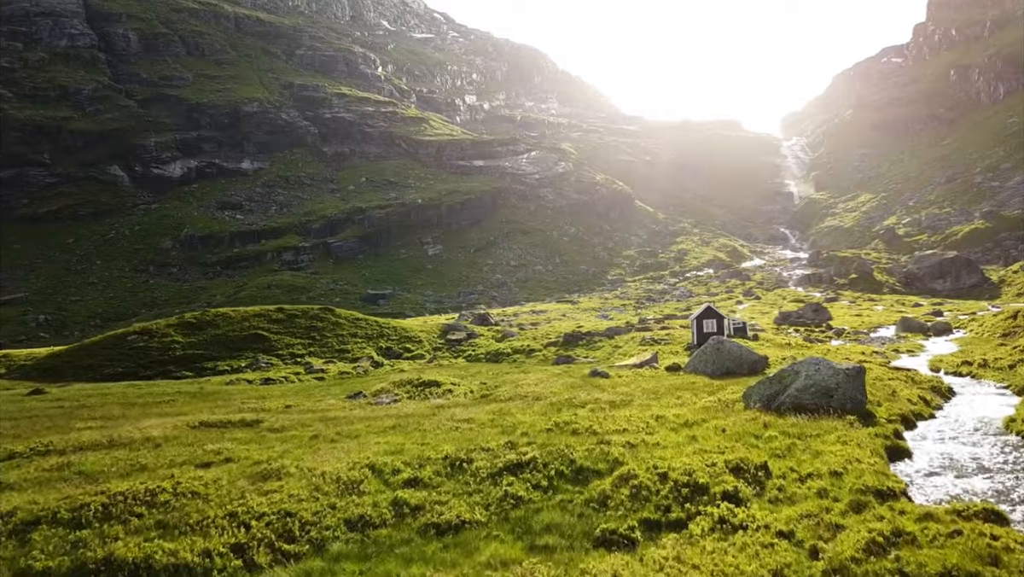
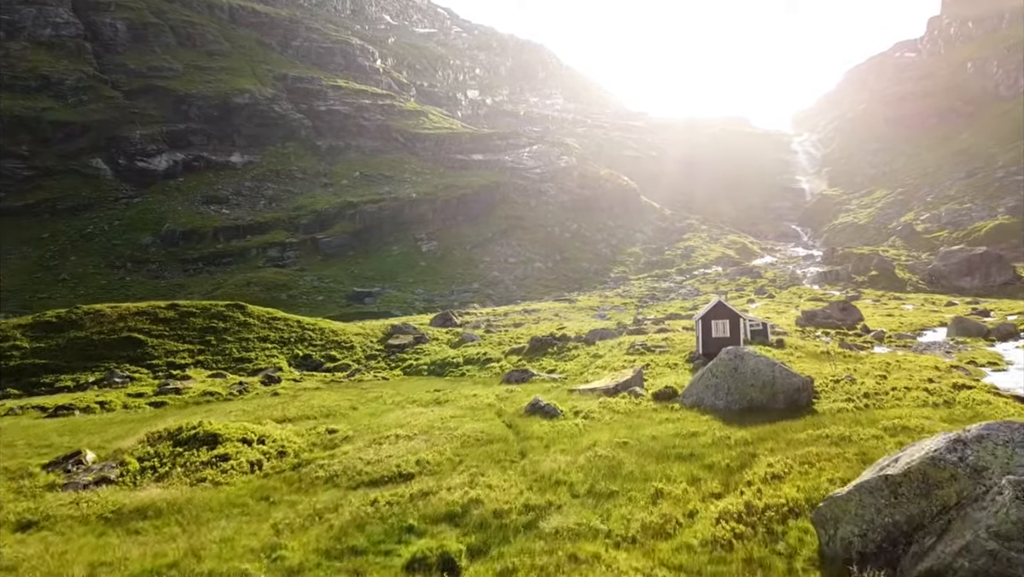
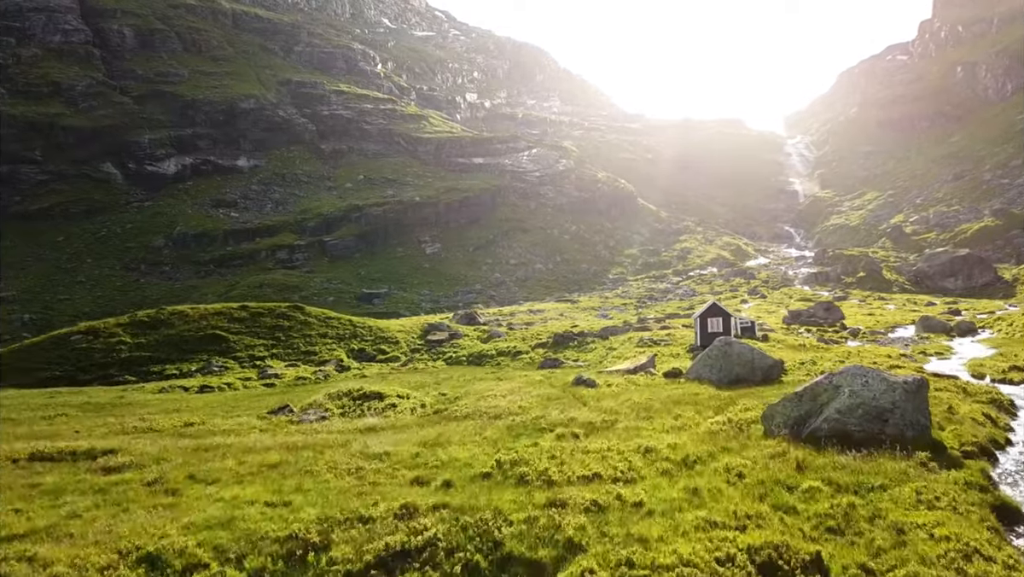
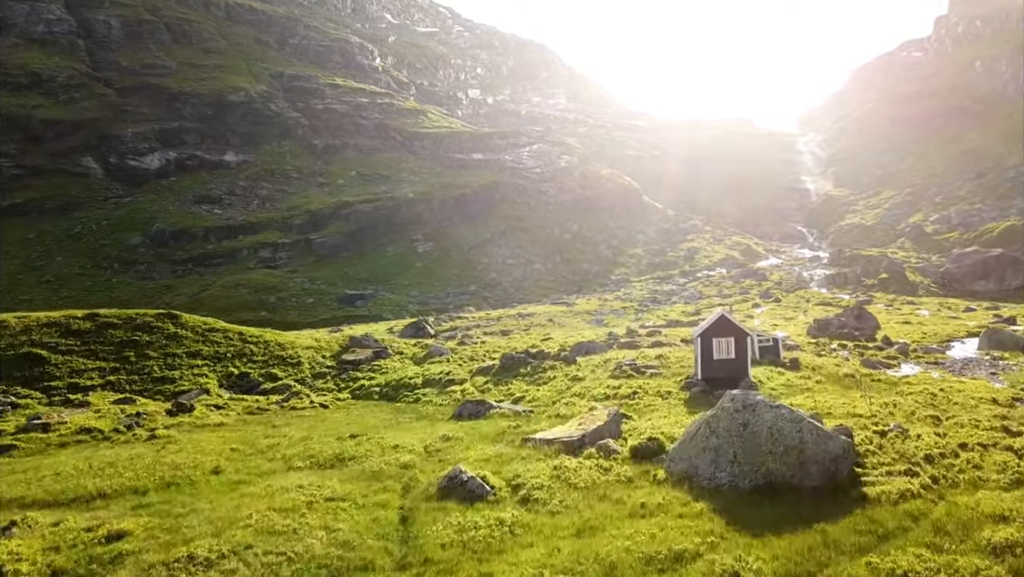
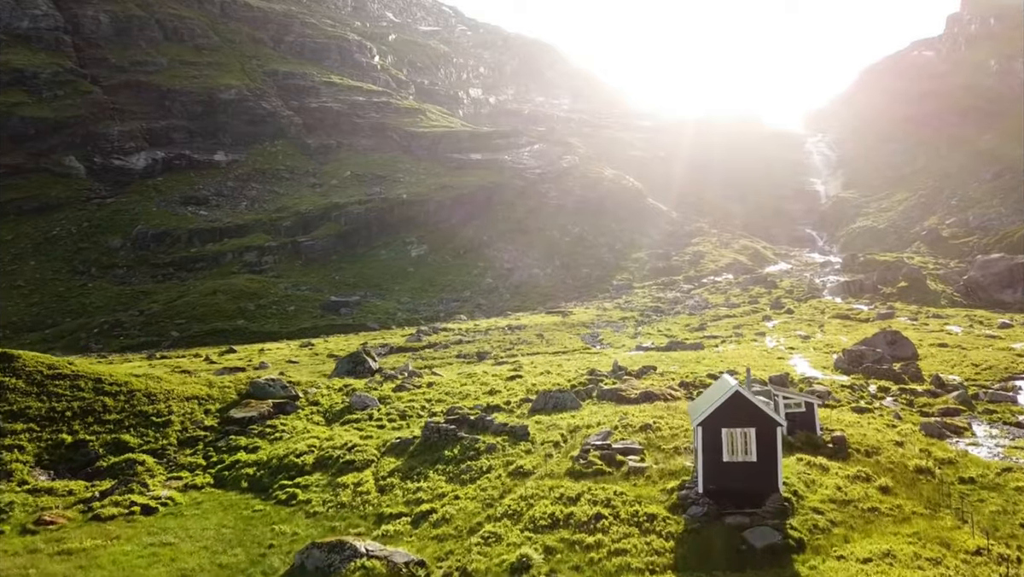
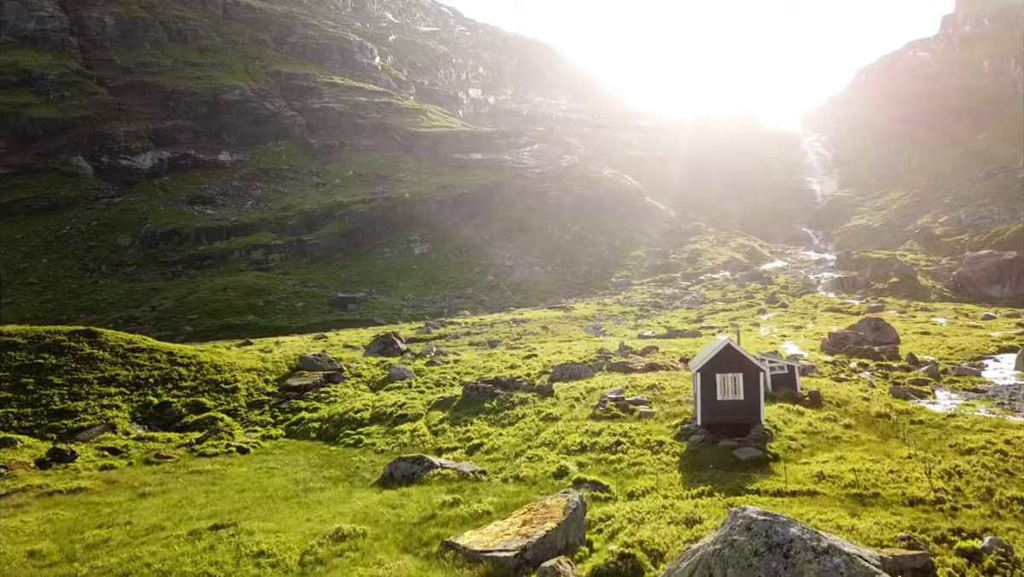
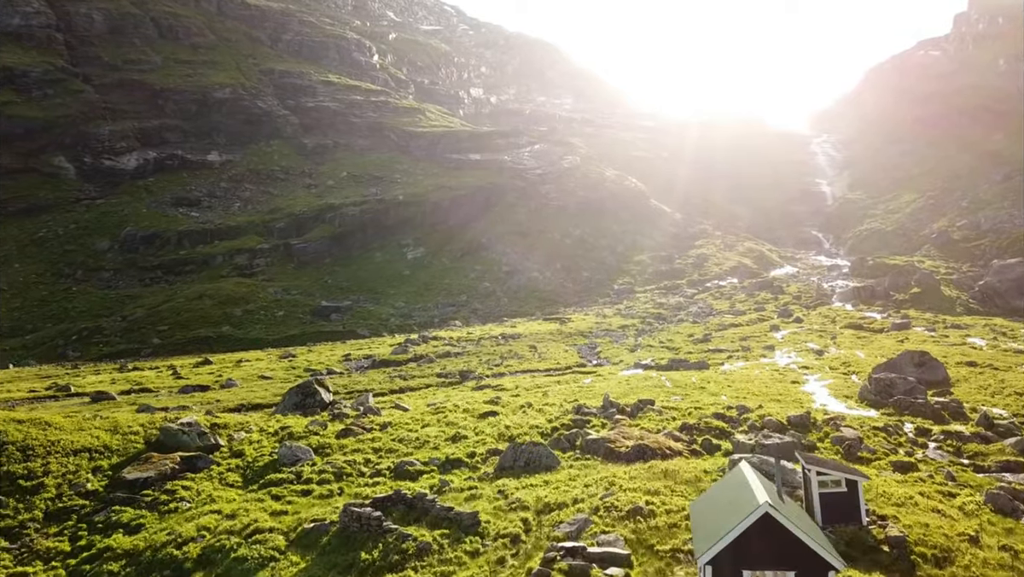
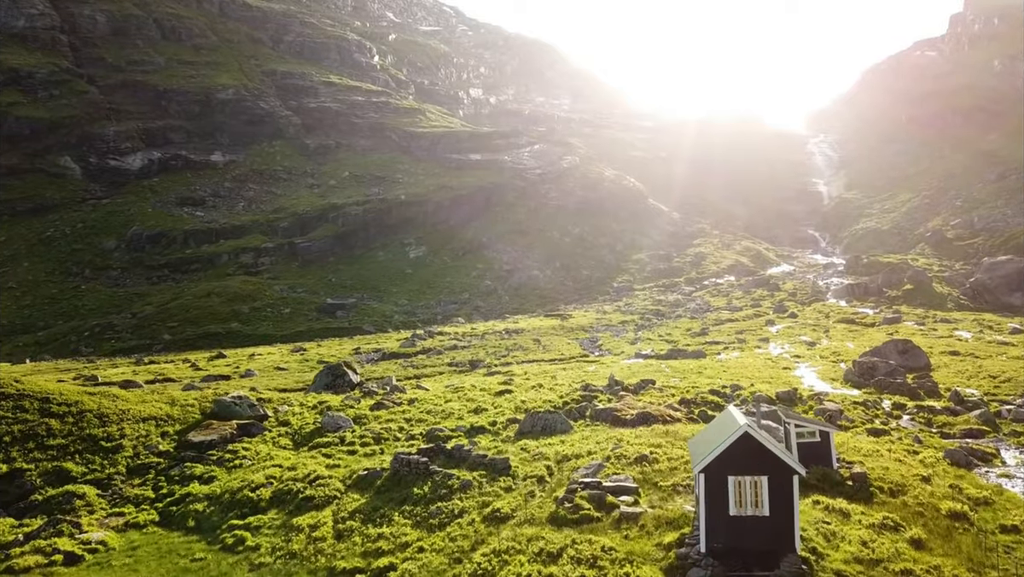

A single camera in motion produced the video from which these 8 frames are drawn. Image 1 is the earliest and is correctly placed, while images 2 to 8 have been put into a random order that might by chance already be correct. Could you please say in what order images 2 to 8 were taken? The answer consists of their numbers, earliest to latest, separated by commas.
3, 2, 4, 6, 5, 8, 7
